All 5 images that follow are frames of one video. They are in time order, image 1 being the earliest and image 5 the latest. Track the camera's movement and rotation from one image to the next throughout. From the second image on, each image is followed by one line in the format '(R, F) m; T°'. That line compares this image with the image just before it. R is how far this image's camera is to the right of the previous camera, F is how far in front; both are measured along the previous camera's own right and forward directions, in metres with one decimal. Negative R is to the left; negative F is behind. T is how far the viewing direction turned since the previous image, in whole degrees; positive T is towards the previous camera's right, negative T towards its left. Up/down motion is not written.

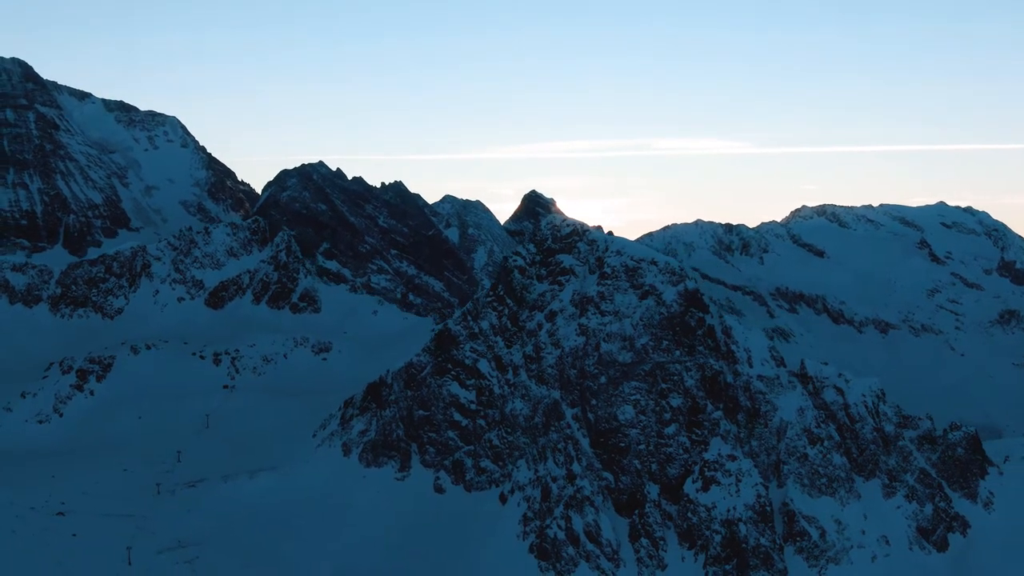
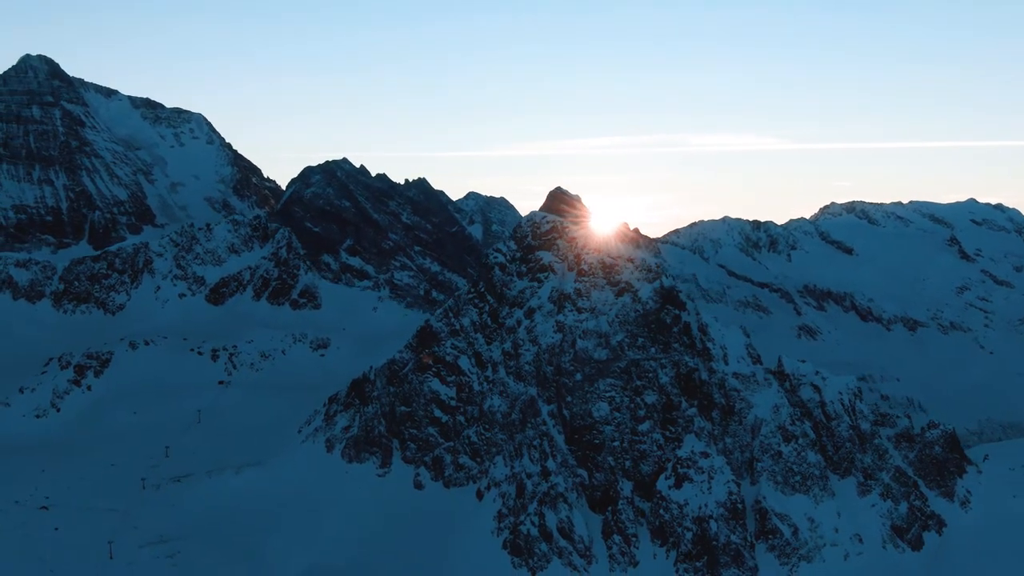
(+3.2, -0.1) m; -1°
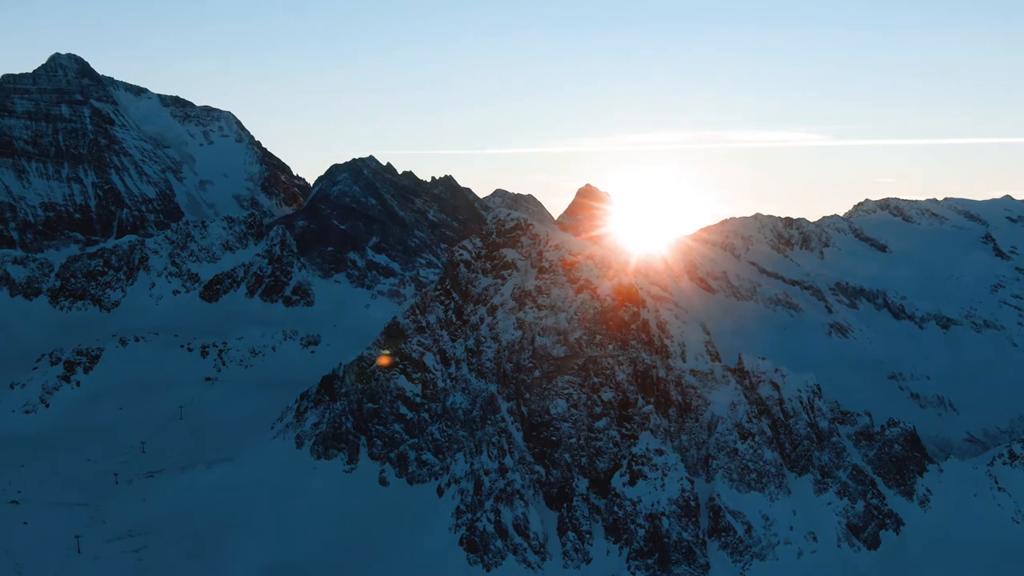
(+4.6, 0.0) m; -1°
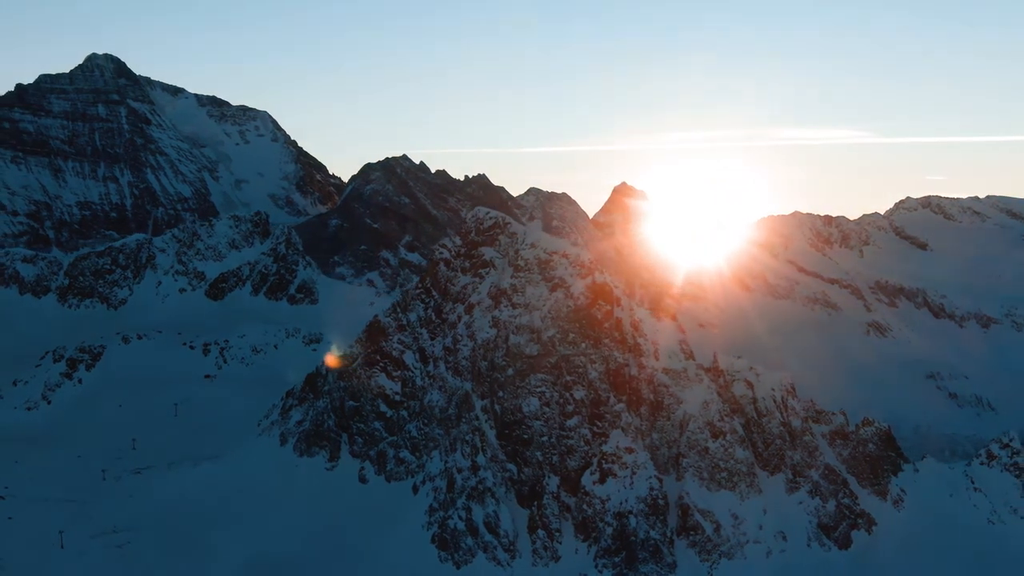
(+4.0, -0.1) m; -1°
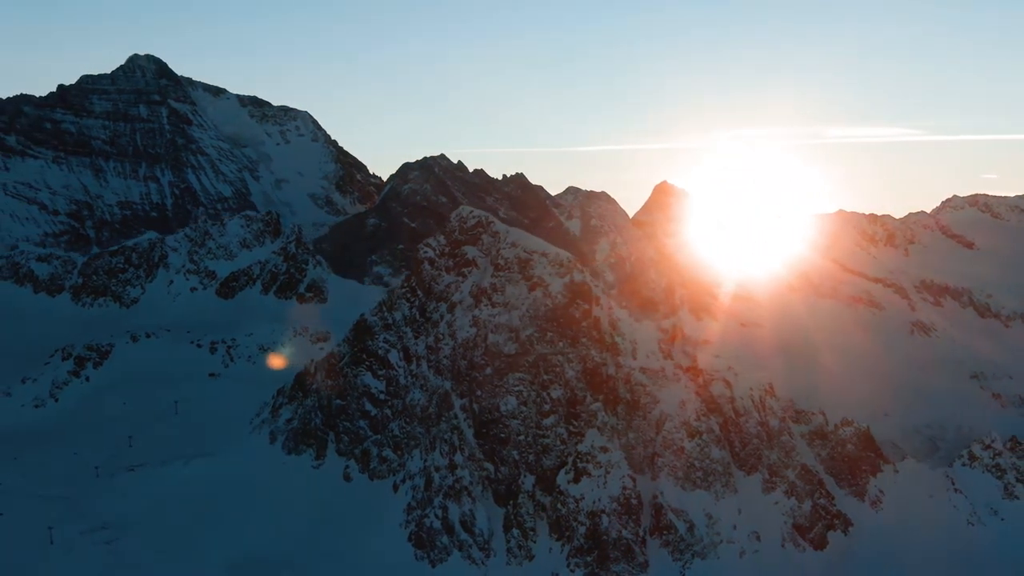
(+4.0, -0.1) m; -1°
